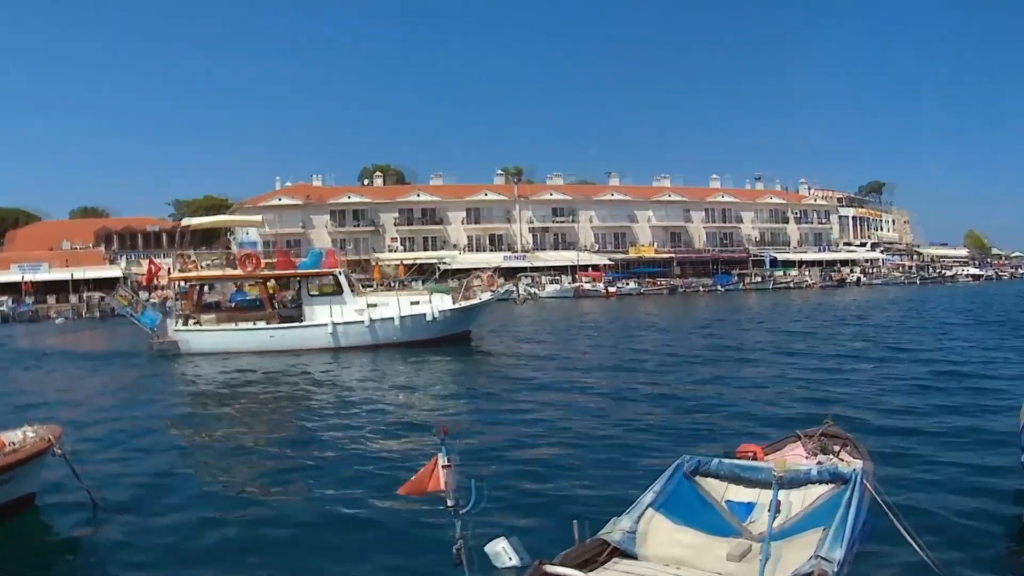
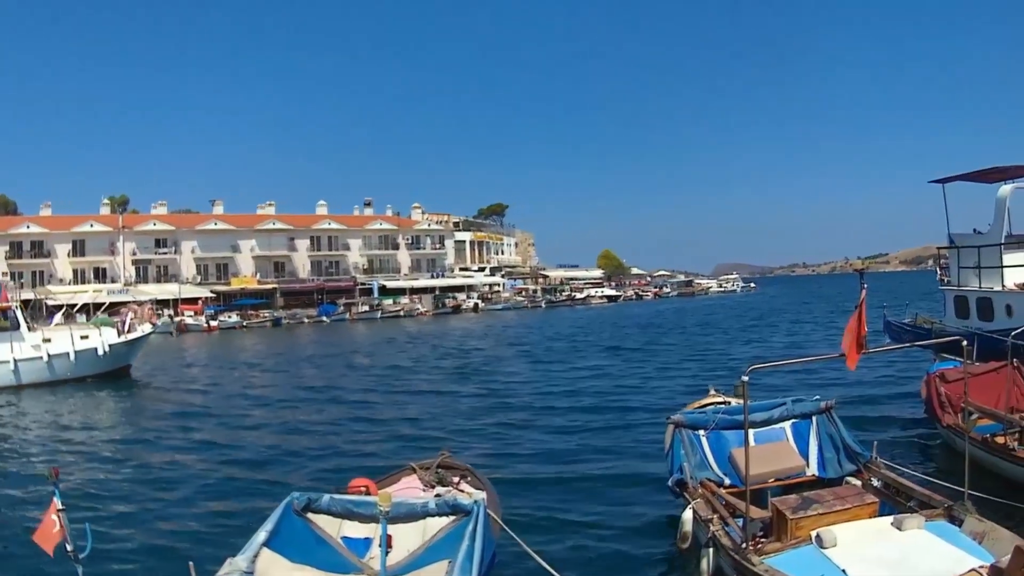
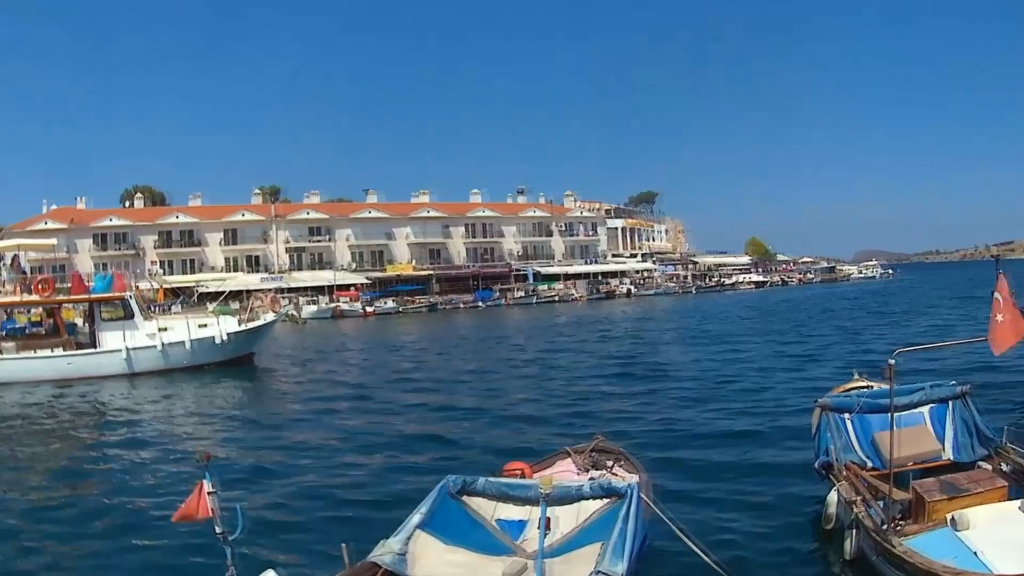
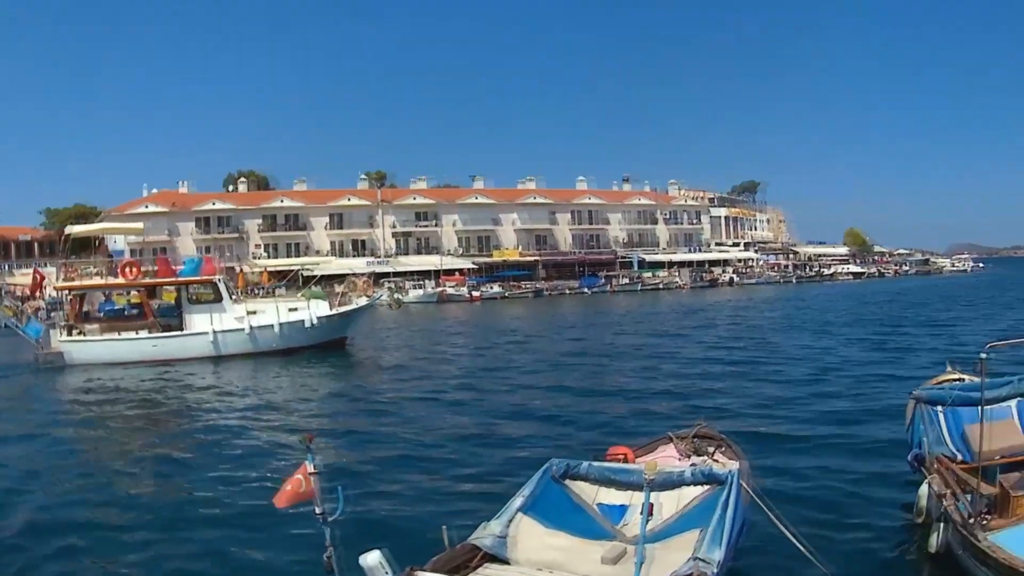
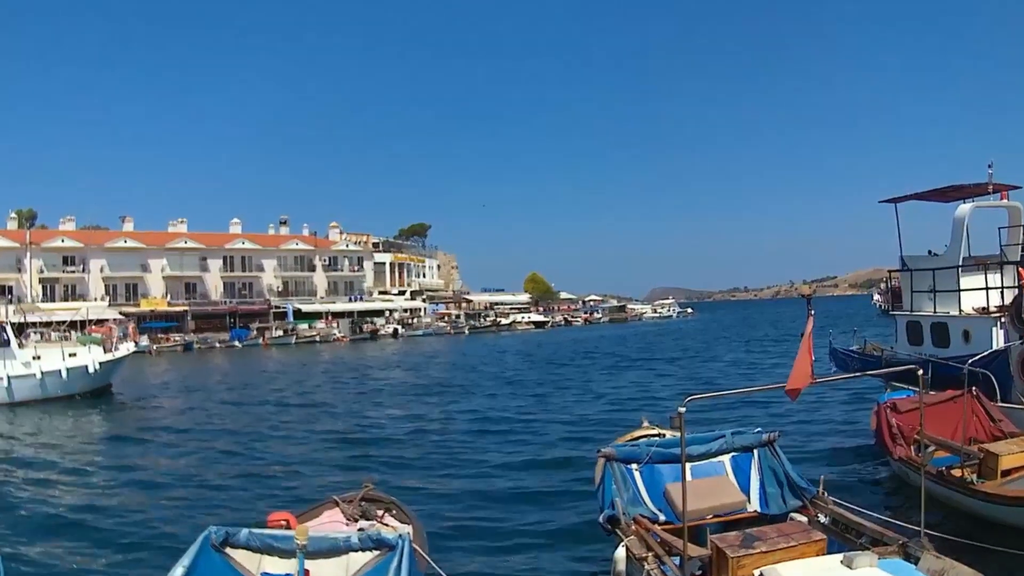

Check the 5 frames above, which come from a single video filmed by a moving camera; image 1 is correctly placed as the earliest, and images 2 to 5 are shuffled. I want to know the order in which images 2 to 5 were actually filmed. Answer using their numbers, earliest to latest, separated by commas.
4, 3, 2, 5
